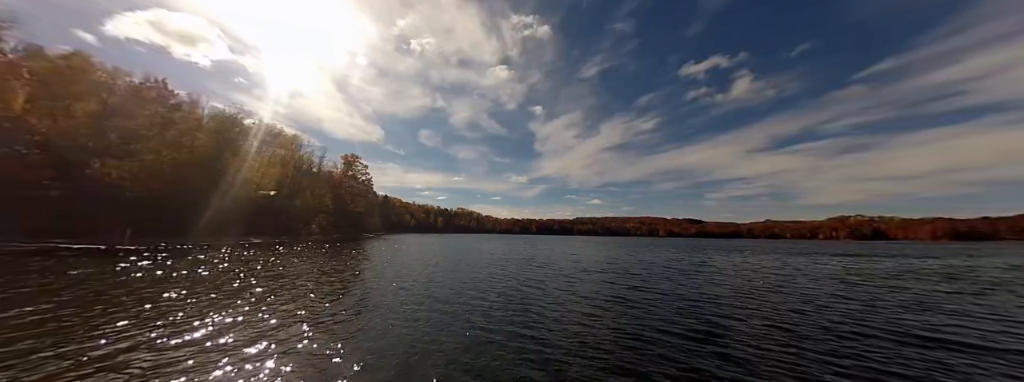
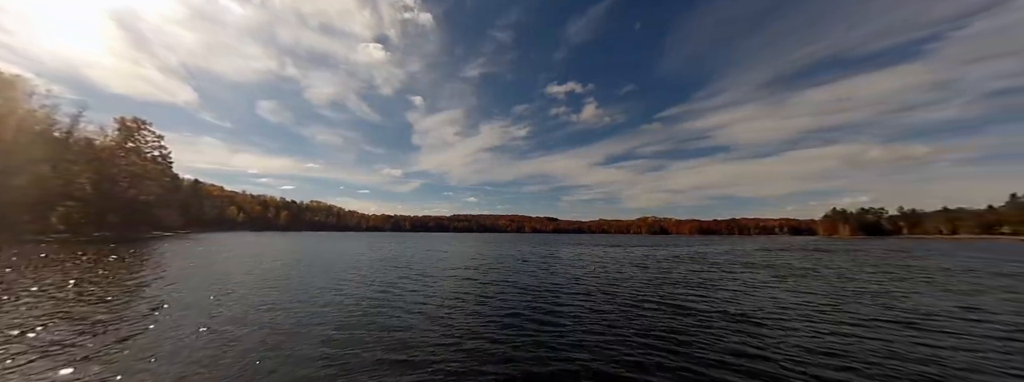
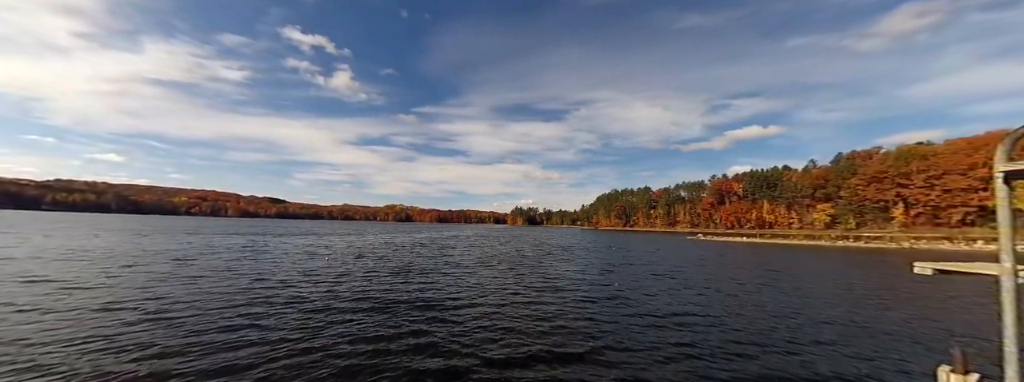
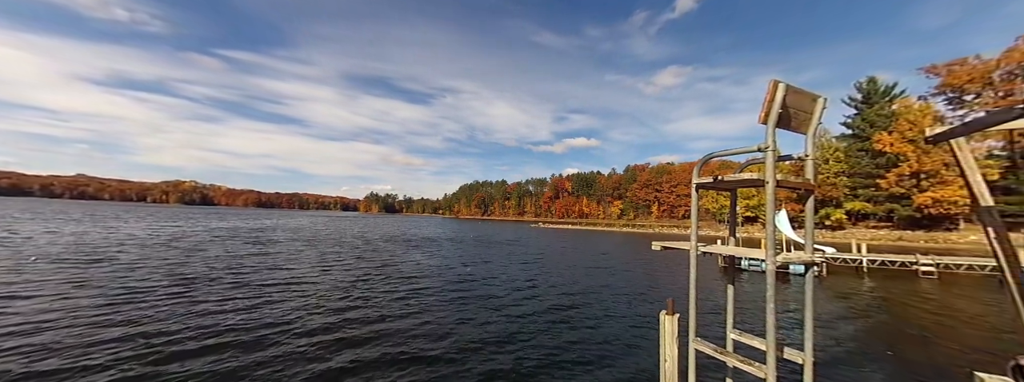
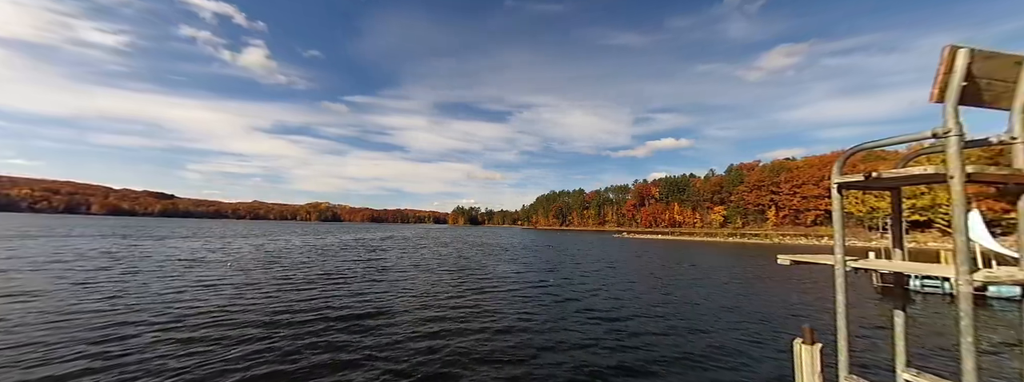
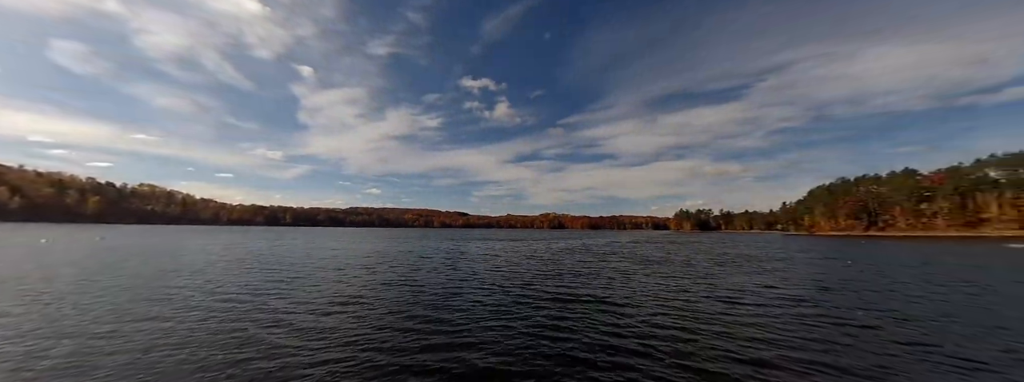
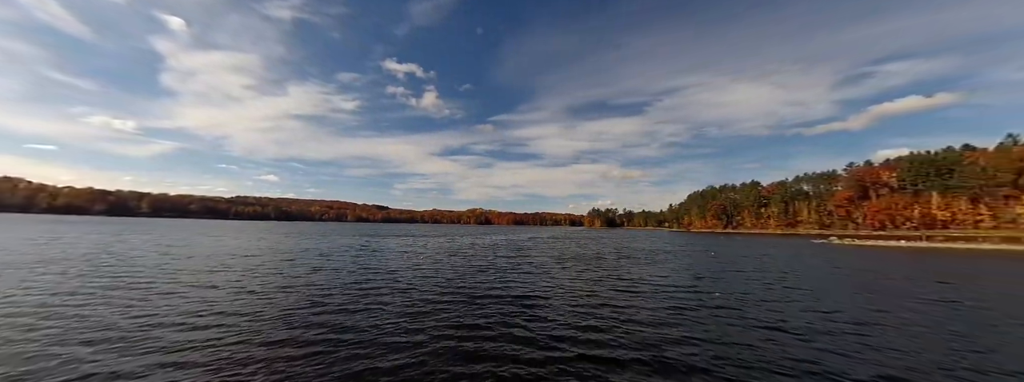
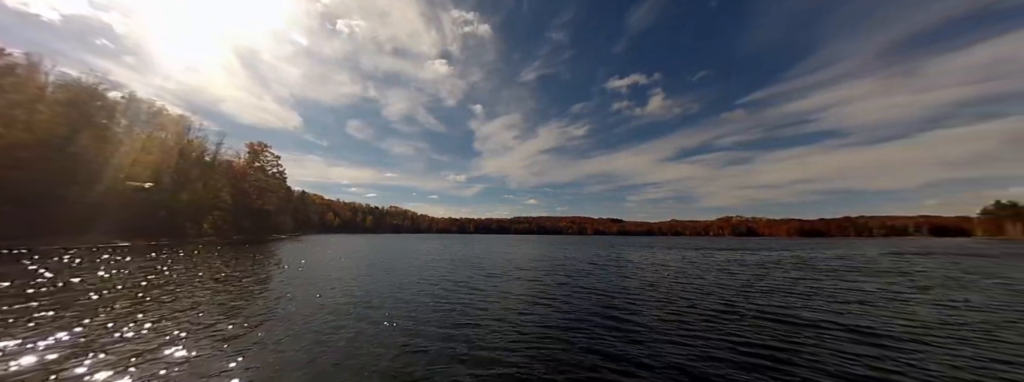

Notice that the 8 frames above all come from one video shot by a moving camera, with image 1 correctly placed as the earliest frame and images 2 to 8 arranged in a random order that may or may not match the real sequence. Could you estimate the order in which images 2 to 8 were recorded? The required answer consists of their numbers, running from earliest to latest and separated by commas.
8, 2, 6, 7, 3, 5, 4
